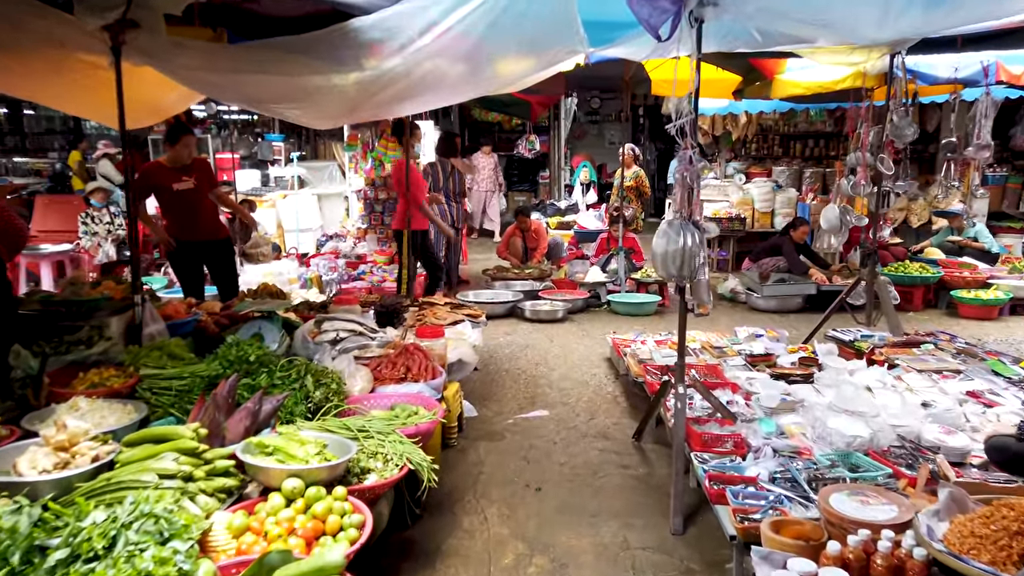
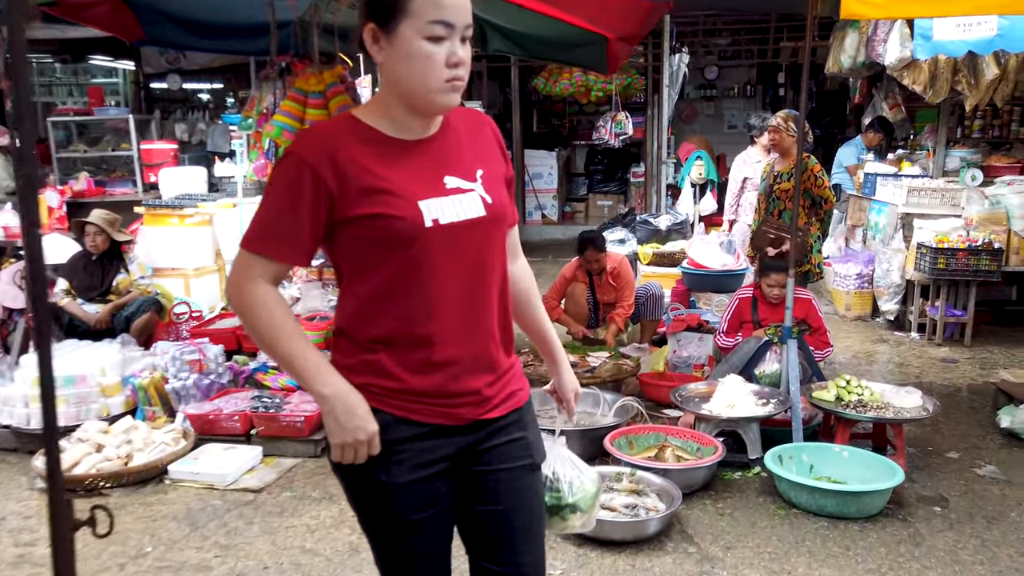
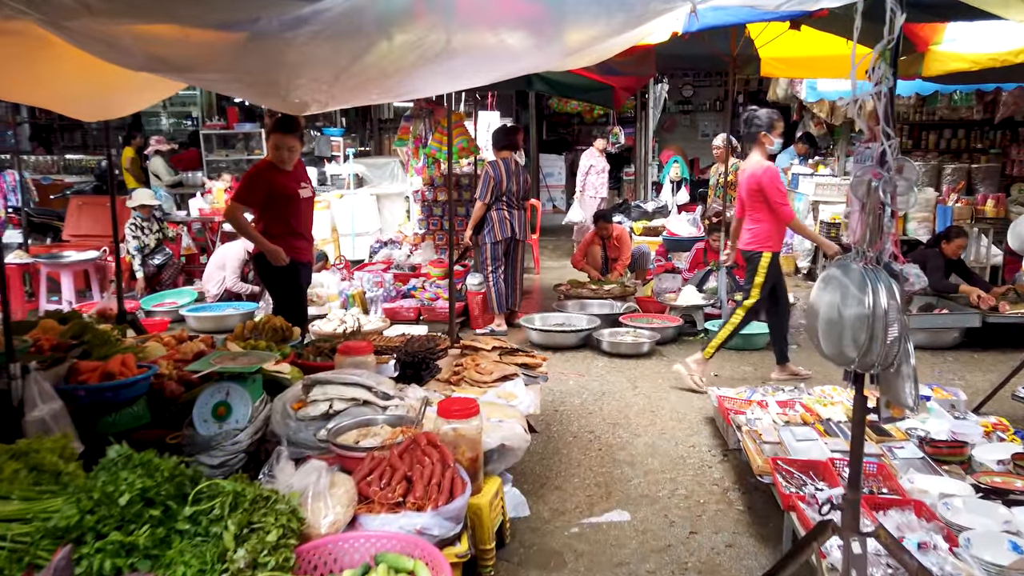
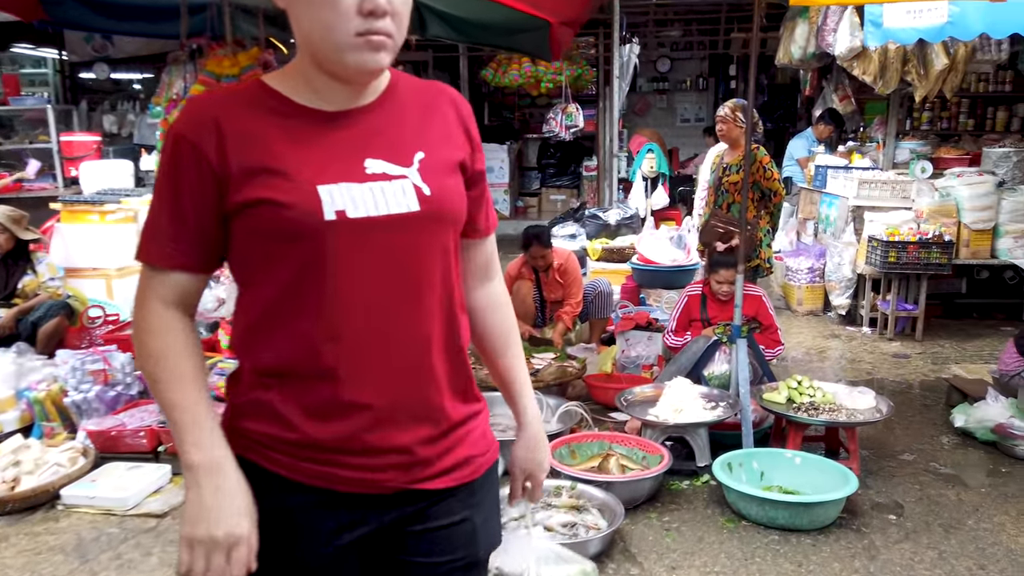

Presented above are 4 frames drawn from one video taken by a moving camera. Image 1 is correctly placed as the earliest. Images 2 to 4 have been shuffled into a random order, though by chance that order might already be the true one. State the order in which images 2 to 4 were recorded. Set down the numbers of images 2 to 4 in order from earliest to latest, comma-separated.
3, 2, 4
